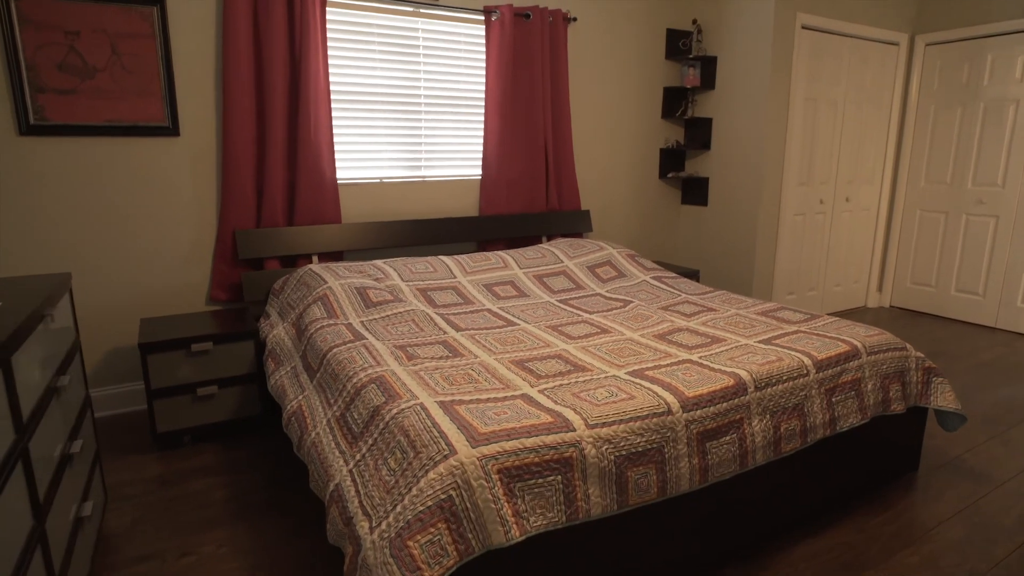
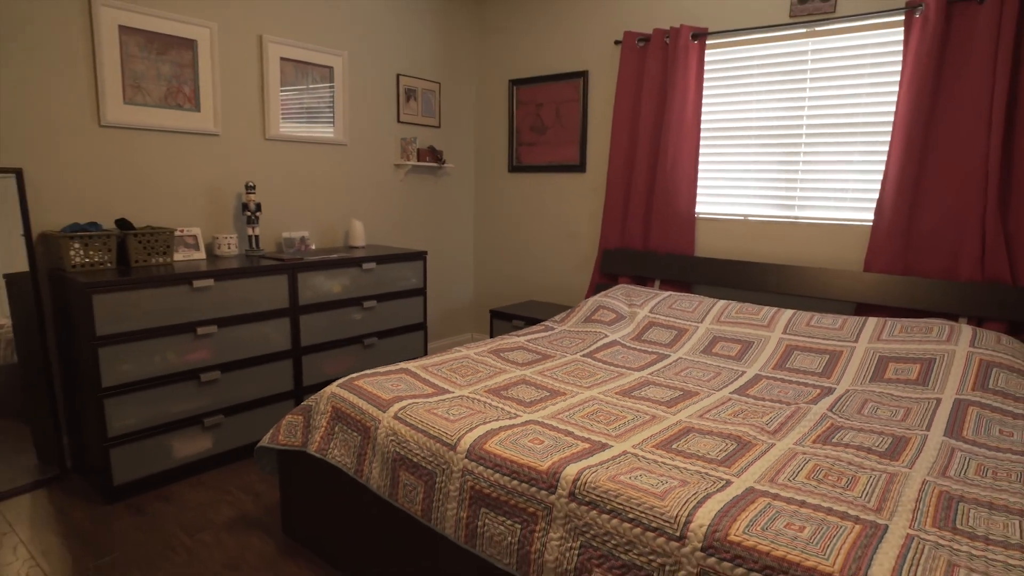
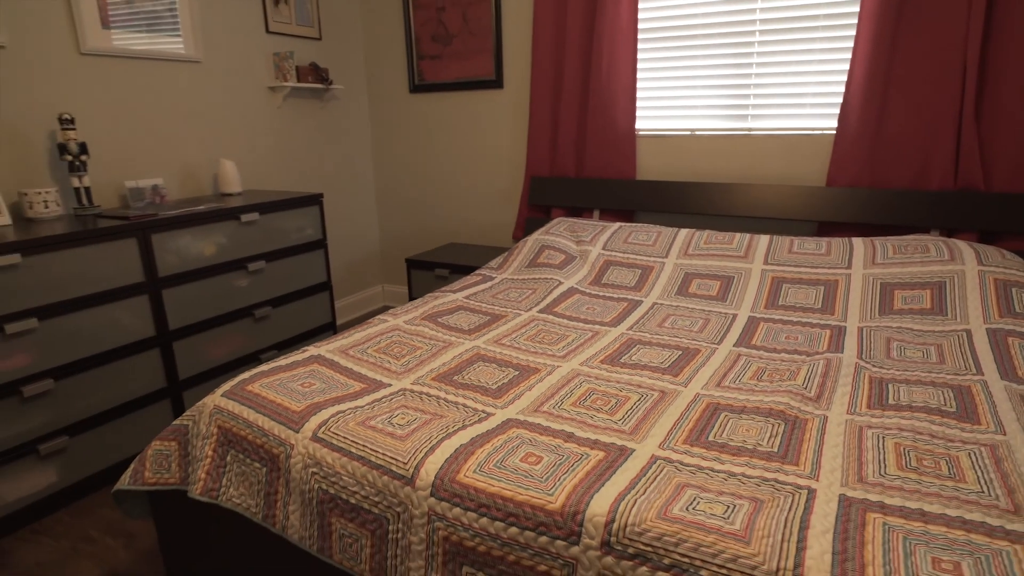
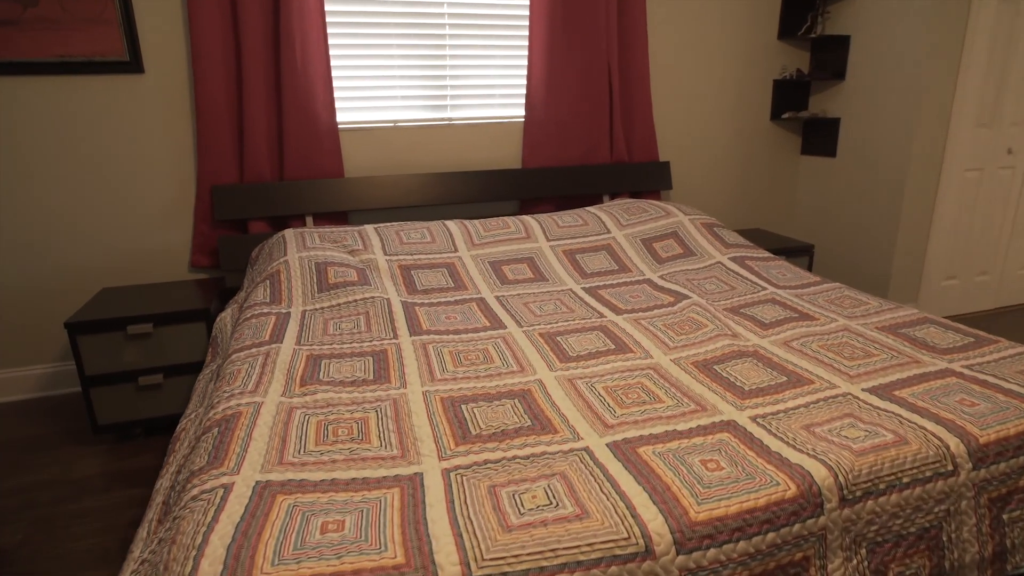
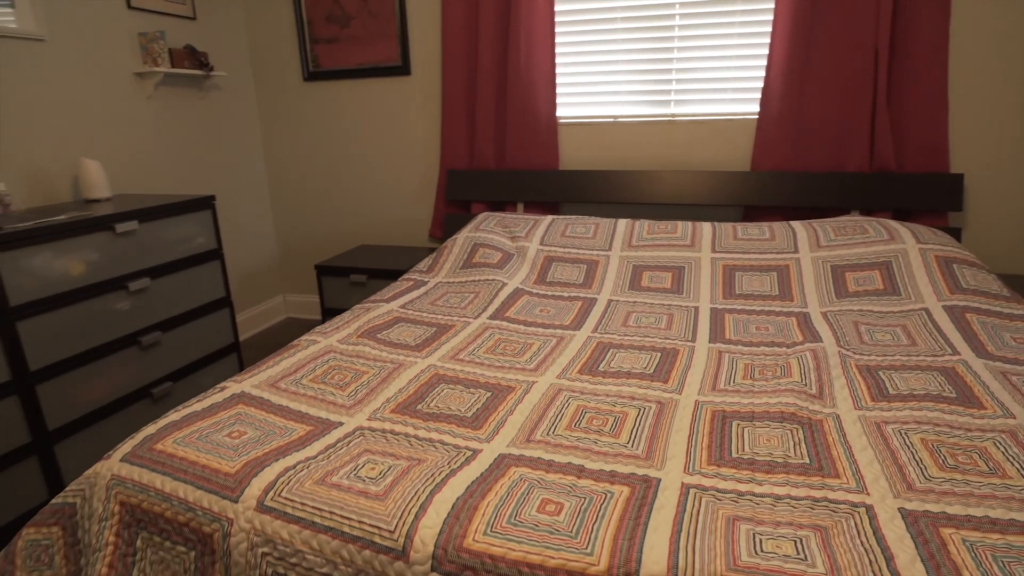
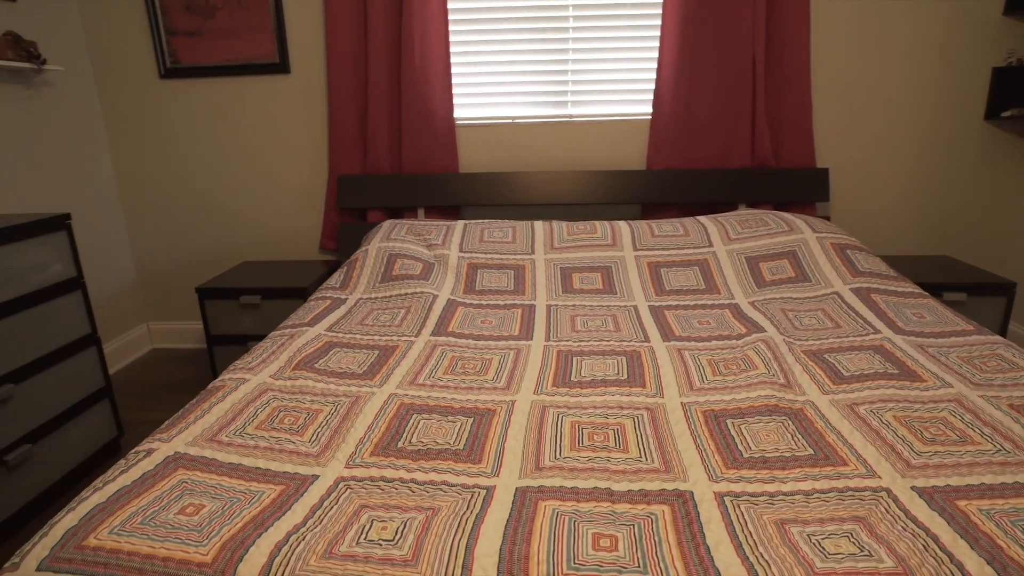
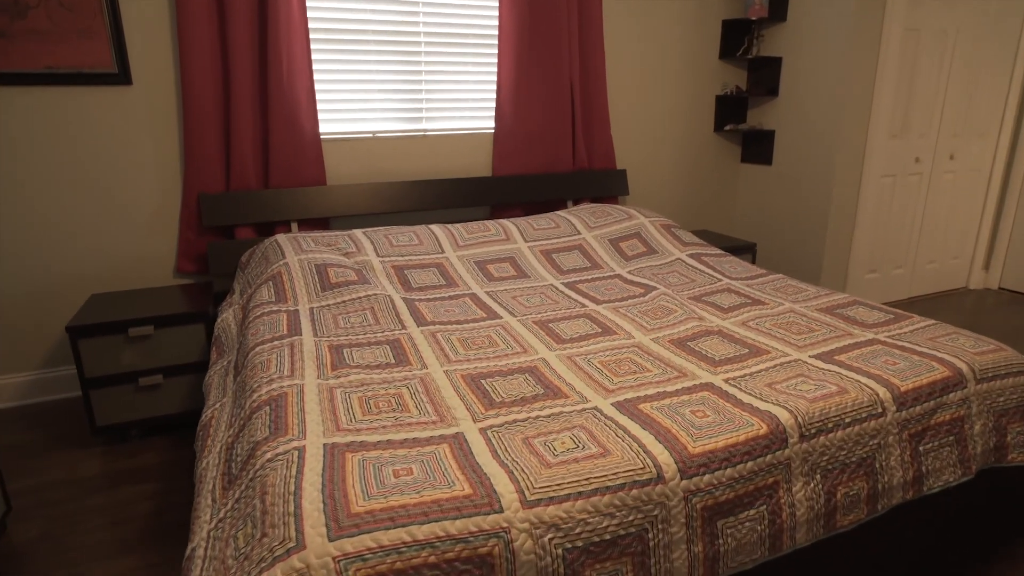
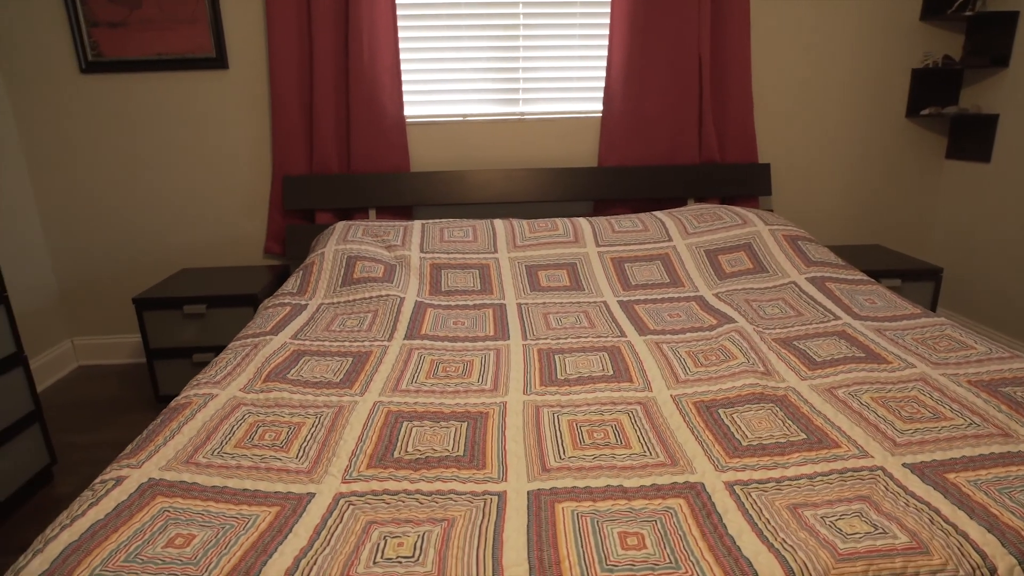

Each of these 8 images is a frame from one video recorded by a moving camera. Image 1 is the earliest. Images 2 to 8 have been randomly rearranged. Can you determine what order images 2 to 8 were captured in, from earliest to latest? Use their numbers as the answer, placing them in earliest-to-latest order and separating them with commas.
7, 4, 8, 6, 5, 3, 2
